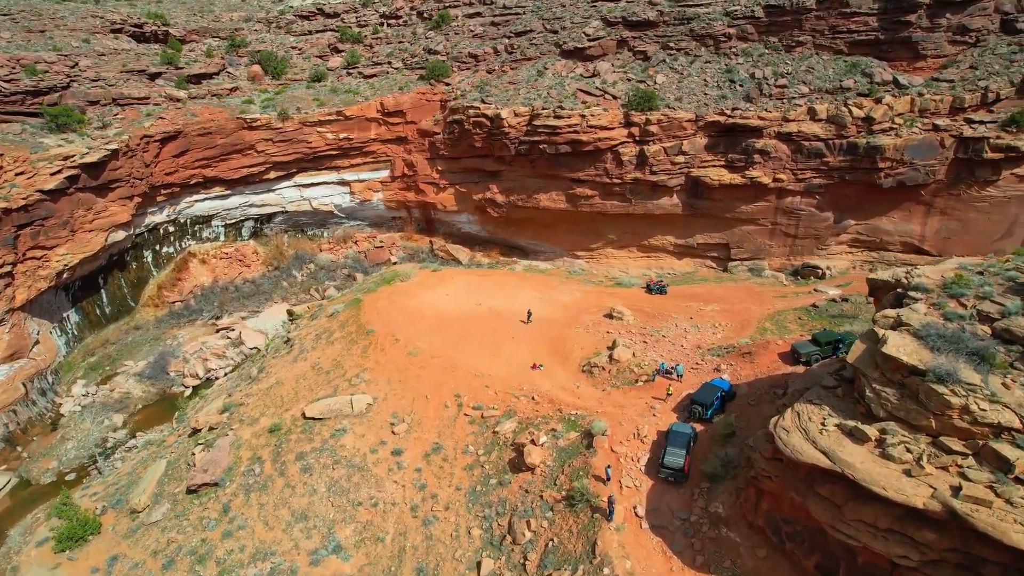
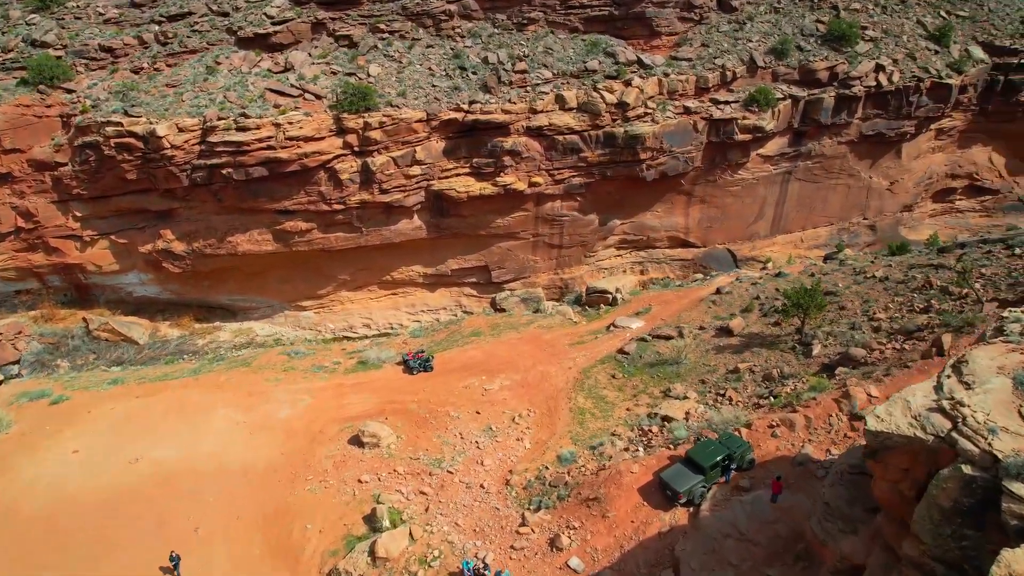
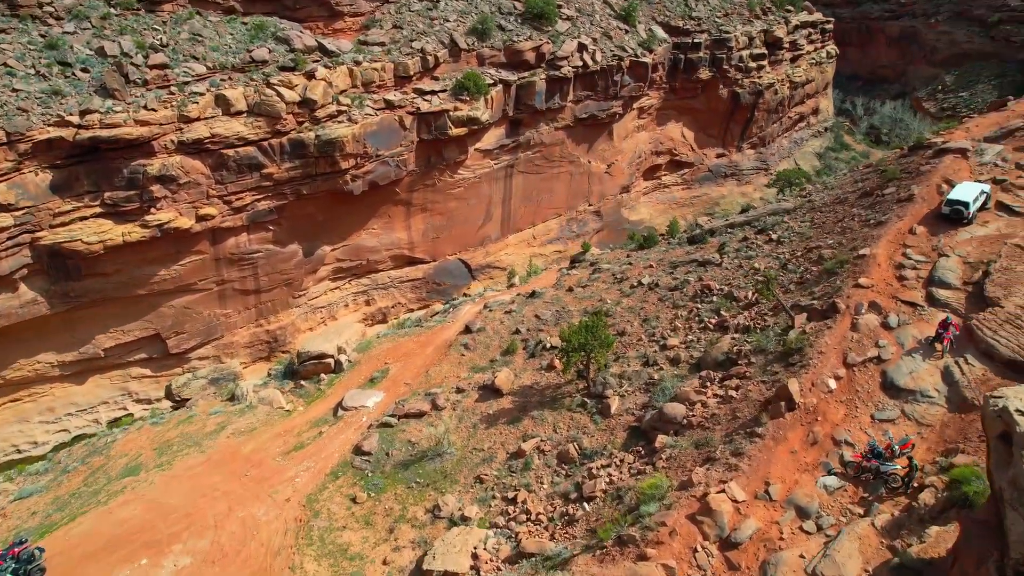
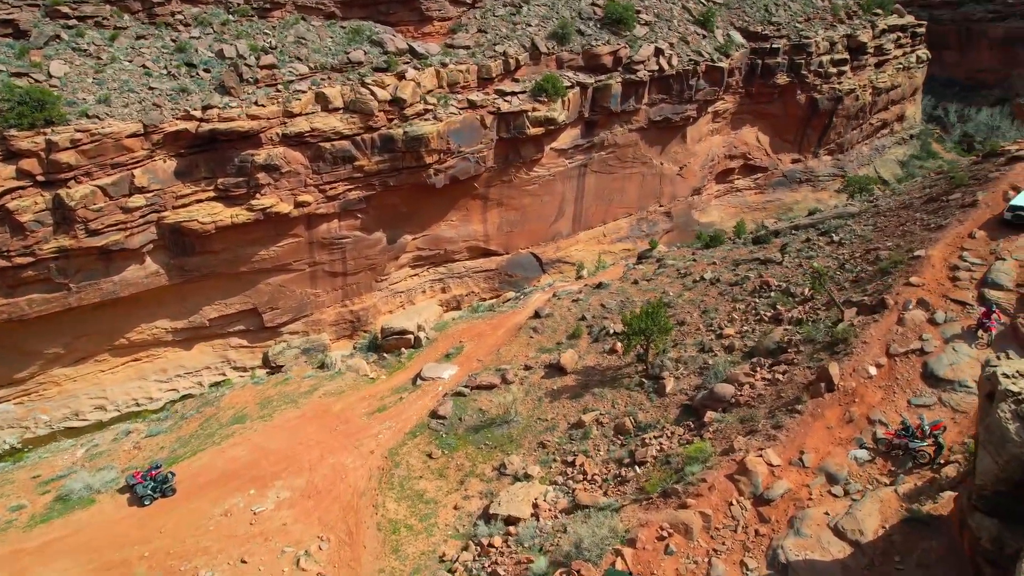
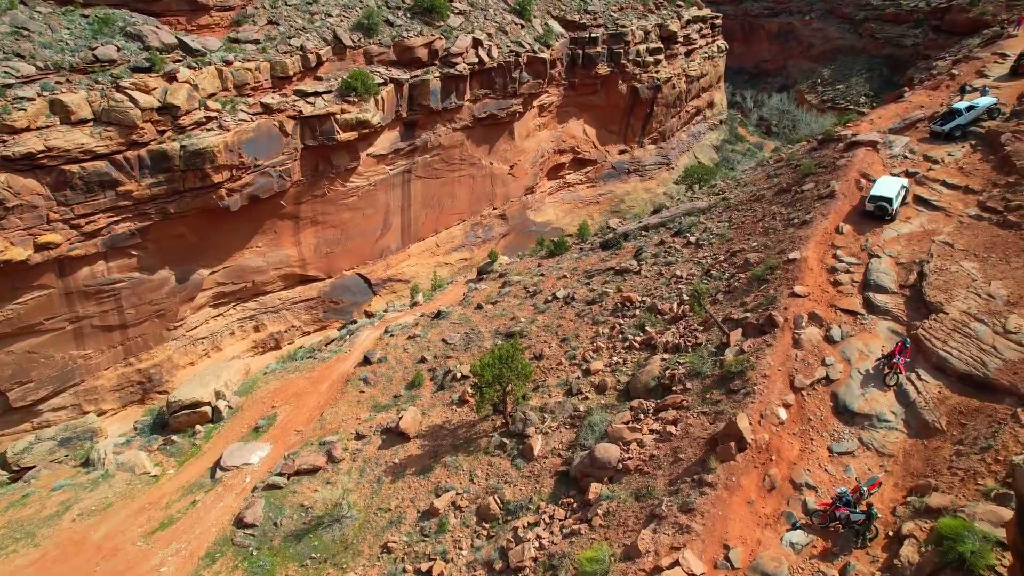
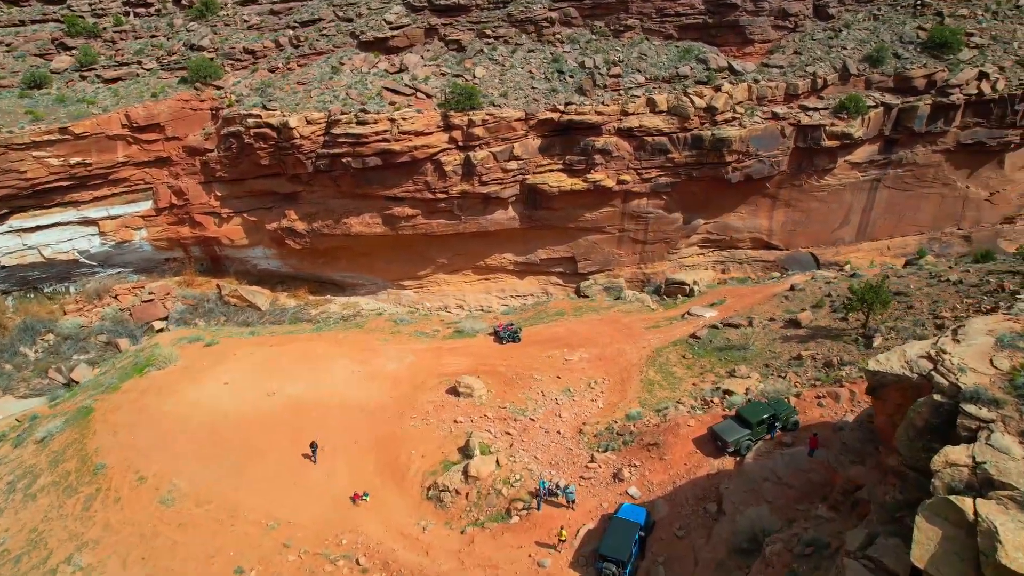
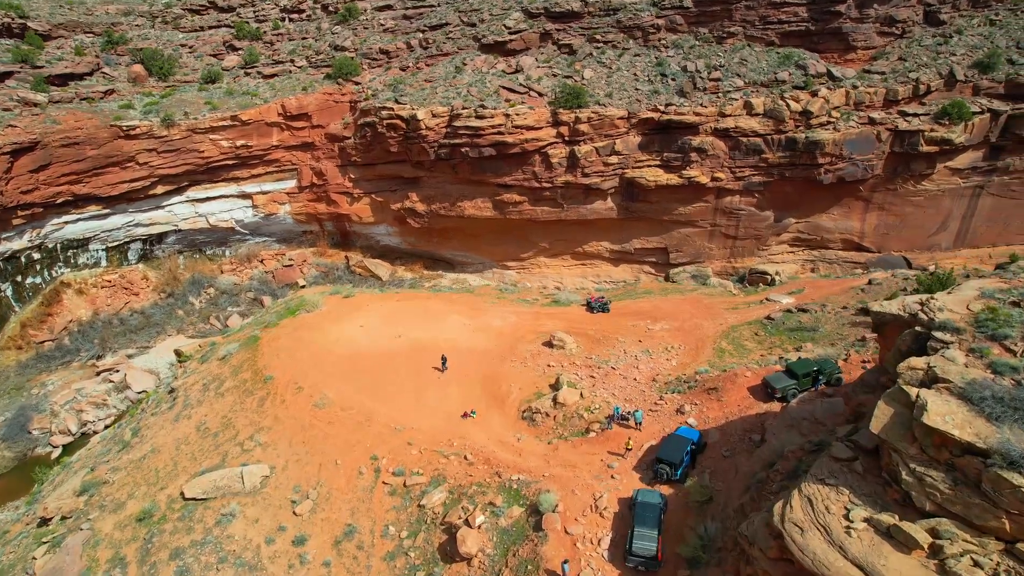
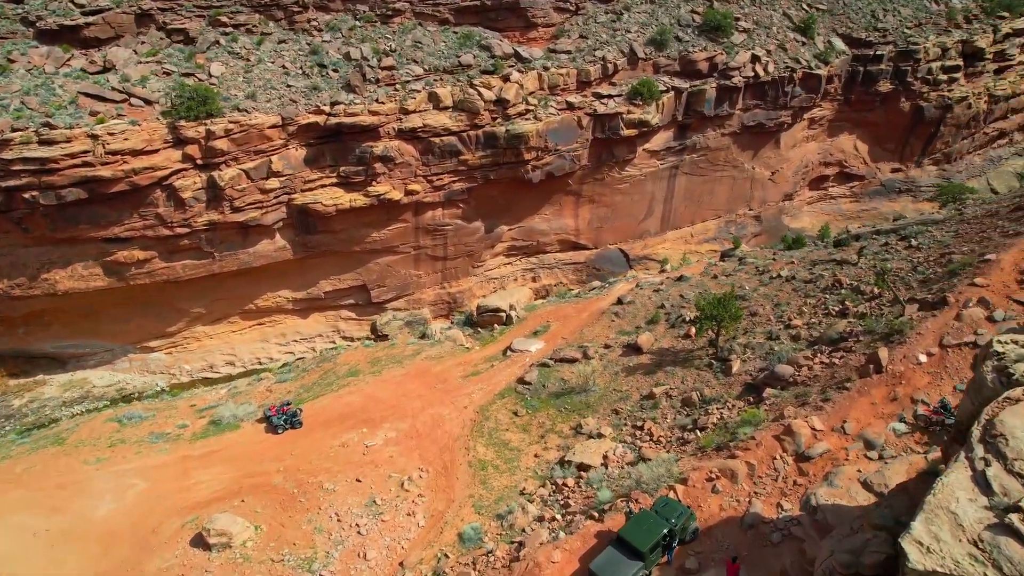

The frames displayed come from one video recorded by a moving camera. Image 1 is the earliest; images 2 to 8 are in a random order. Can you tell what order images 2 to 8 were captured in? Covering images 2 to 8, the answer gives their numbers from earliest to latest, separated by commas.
7, 6, 2, 8, 4, 3, 5
